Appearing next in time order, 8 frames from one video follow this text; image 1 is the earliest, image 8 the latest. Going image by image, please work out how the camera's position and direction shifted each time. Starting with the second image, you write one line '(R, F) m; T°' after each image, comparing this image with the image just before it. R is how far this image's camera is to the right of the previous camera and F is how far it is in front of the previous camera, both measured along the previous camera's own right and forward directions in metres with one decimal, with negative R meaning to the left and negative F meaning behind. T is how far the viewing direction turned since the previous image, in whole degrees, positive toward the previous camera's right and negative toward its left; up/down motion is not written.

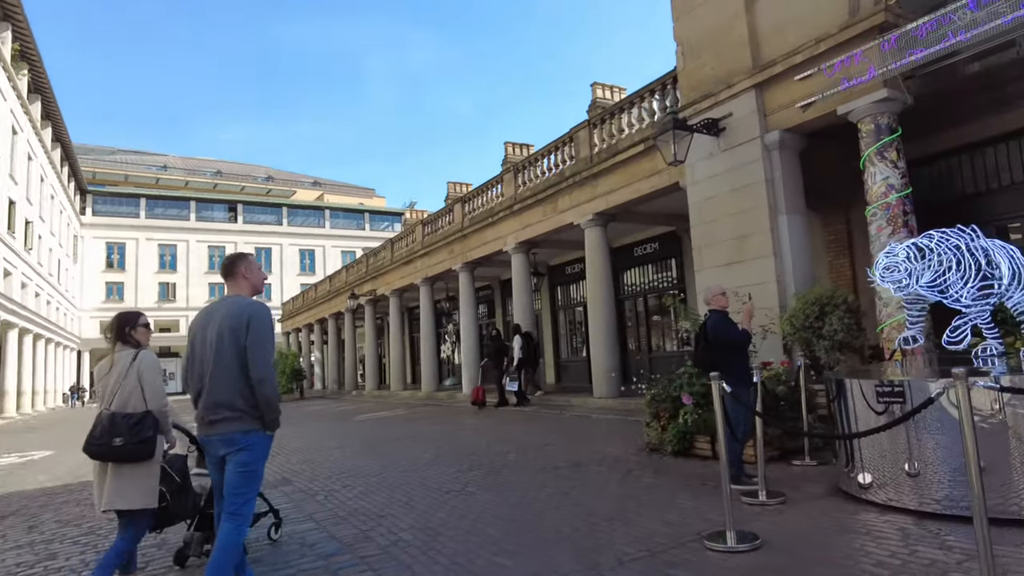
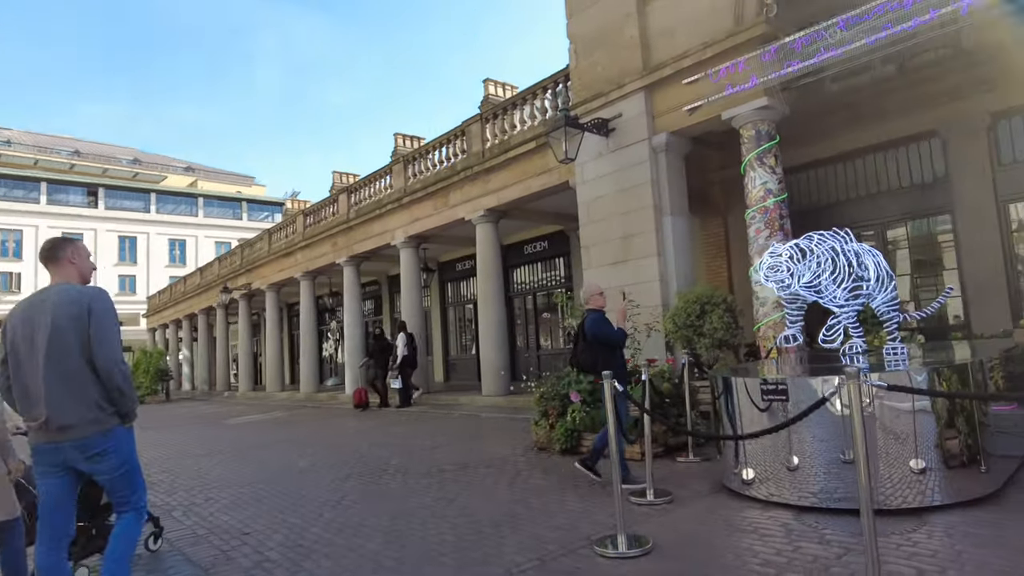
(0.0, +0.2) m; +10°
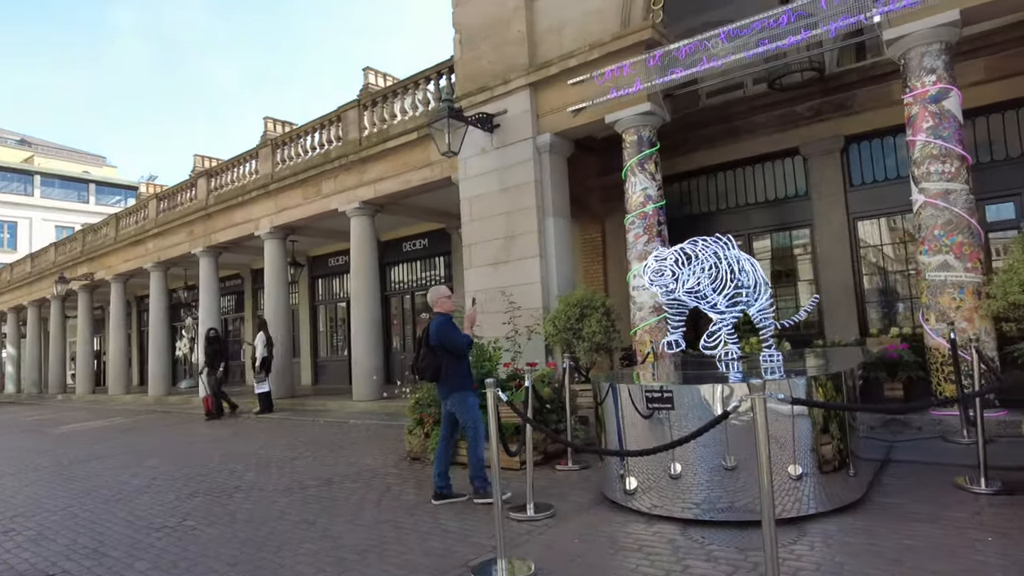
(0.0, +0.4) m; +11°
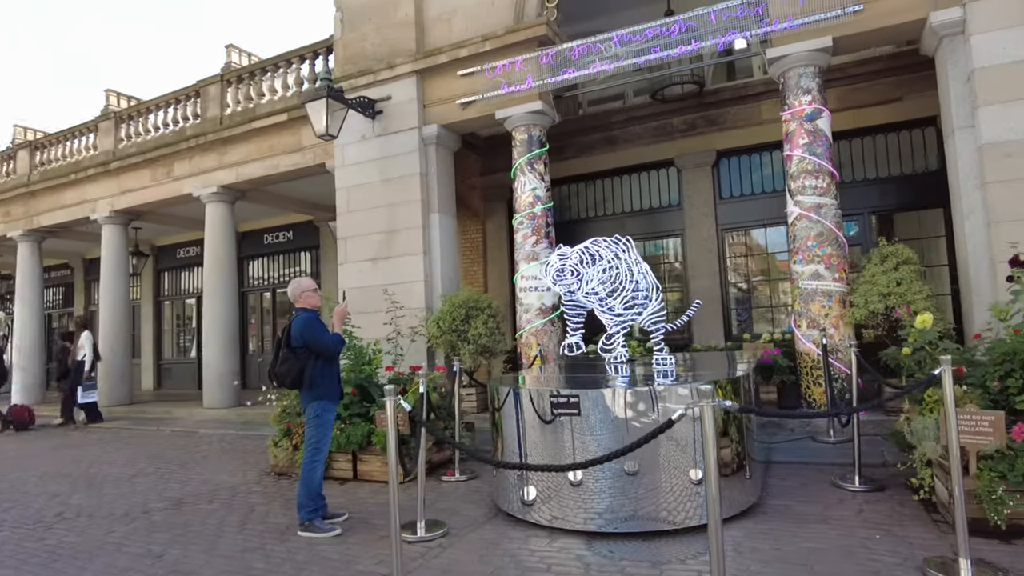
(-0.2, +0.4) m; +12°
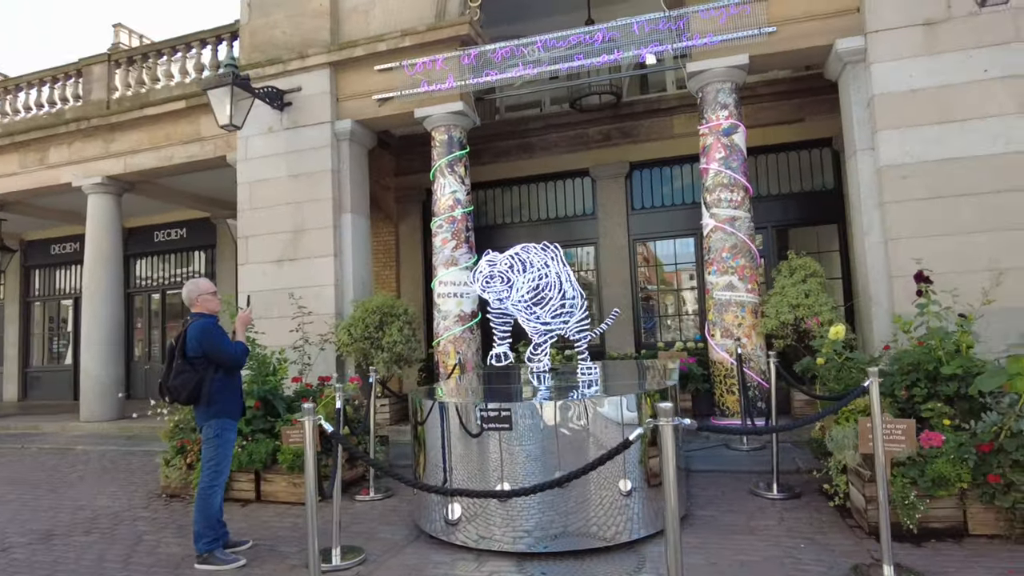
(-0.2, +0.2) m; +8°
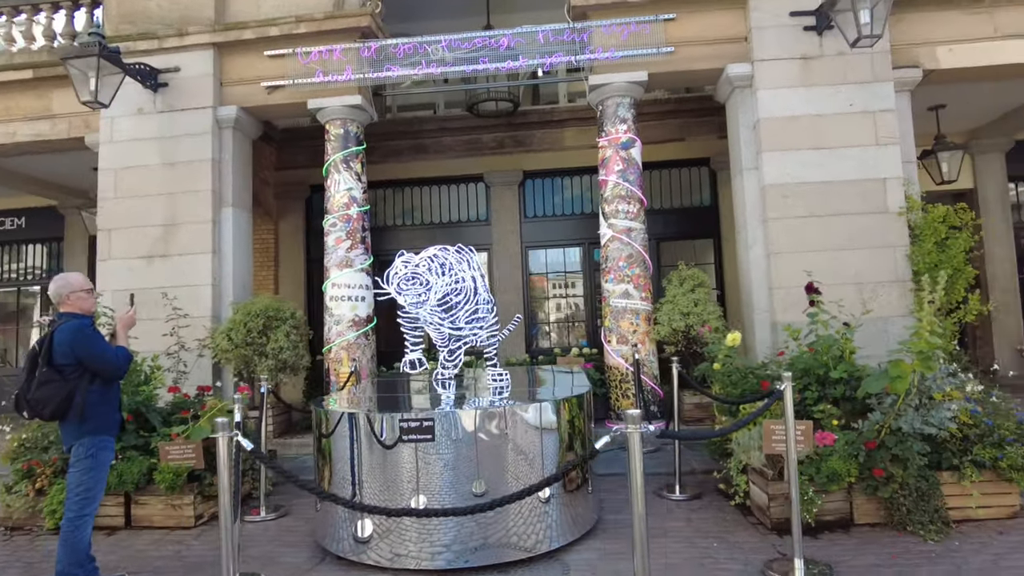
(-0.4, +0.2) m; +11°
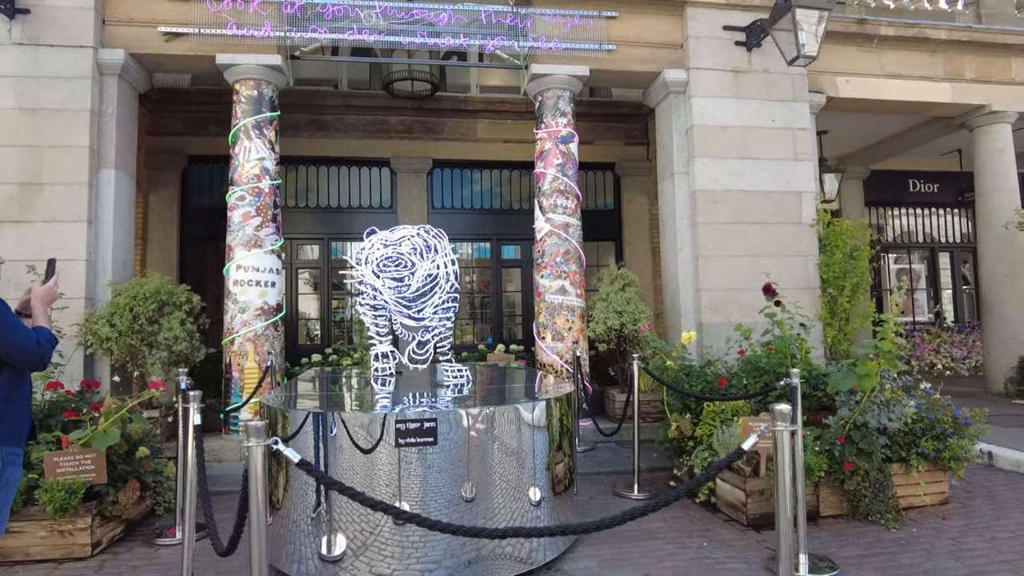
(-1.0, +0.5) m; +14°
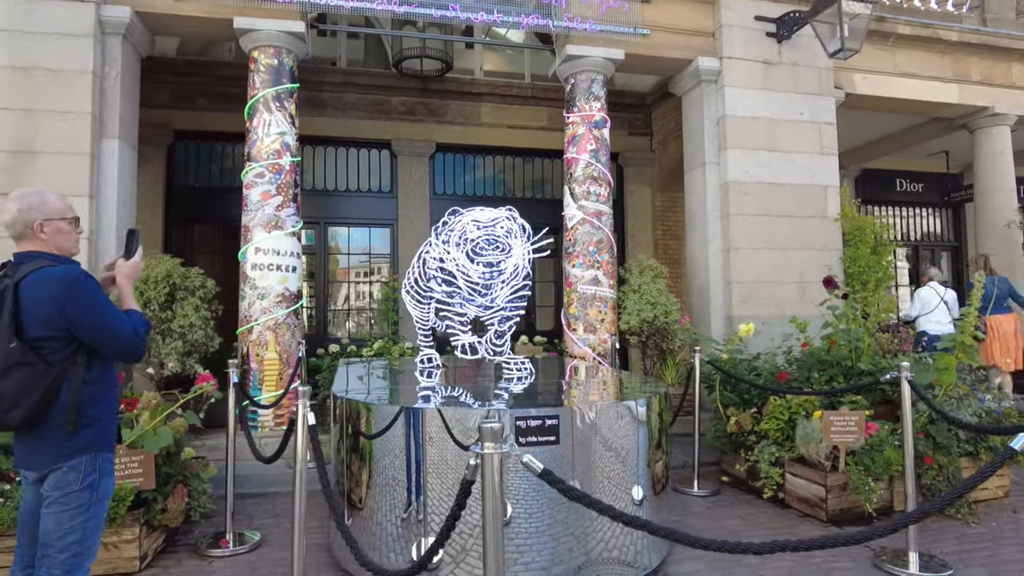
(-0.9, +0.3) m; +5°
